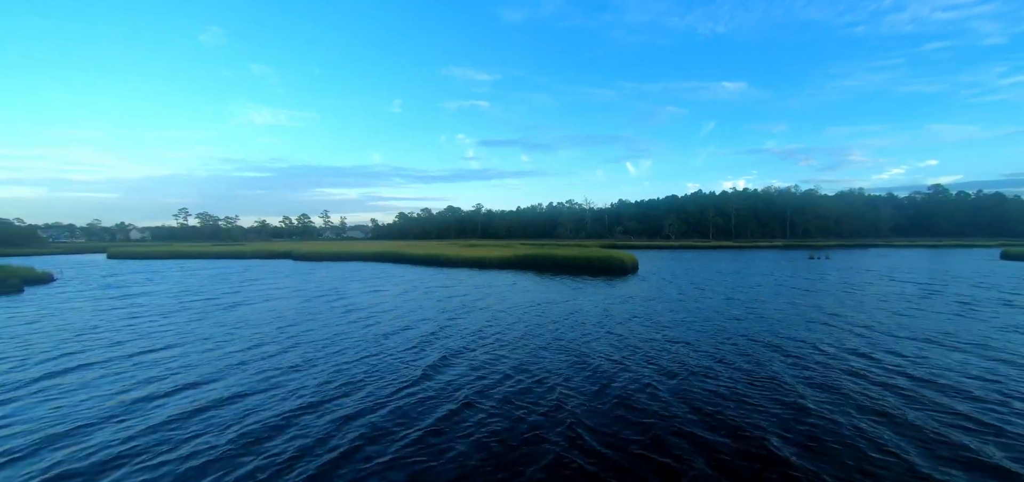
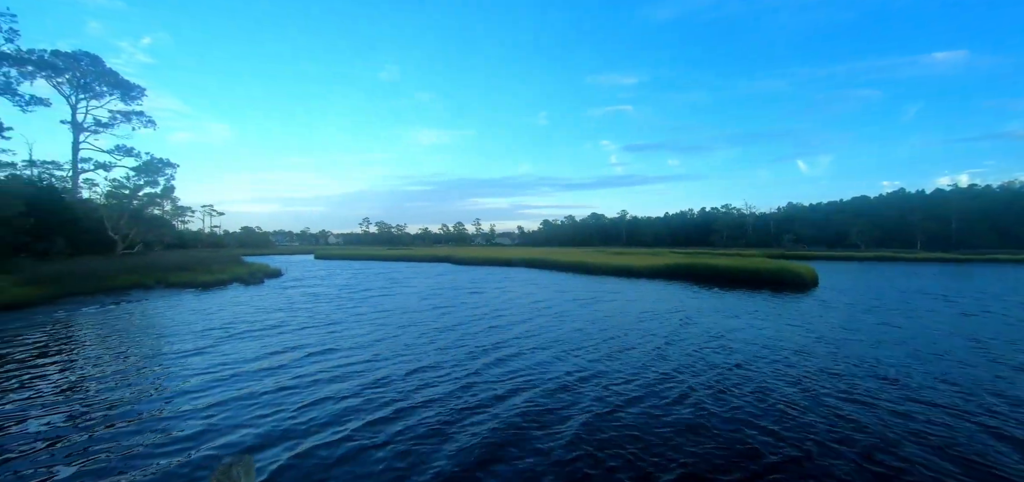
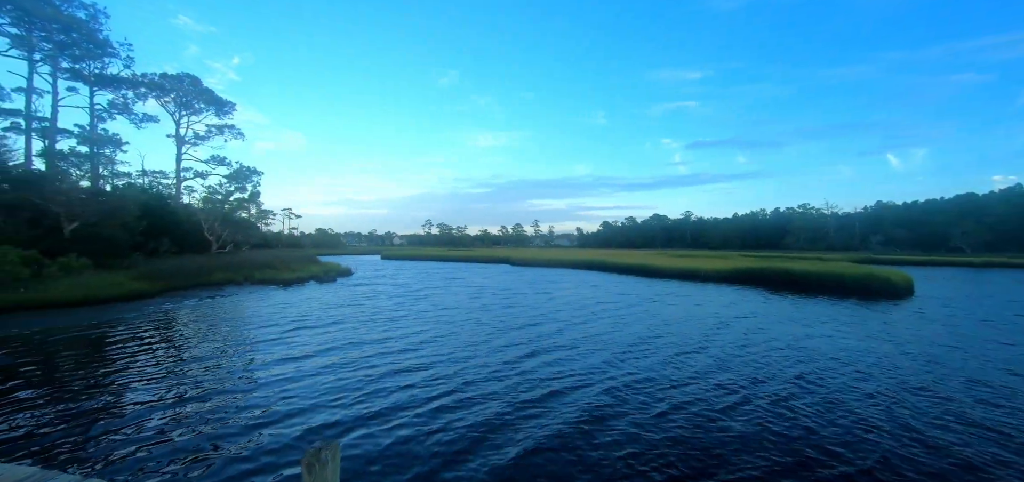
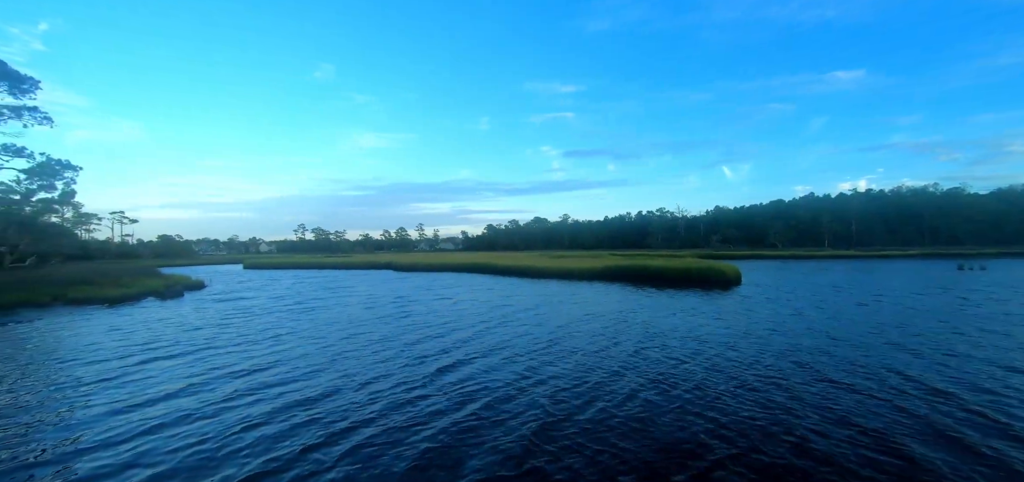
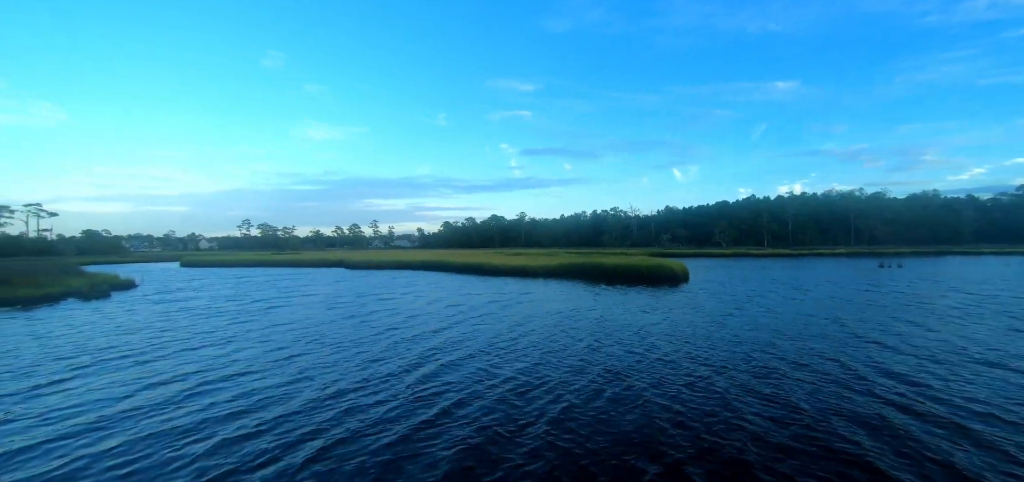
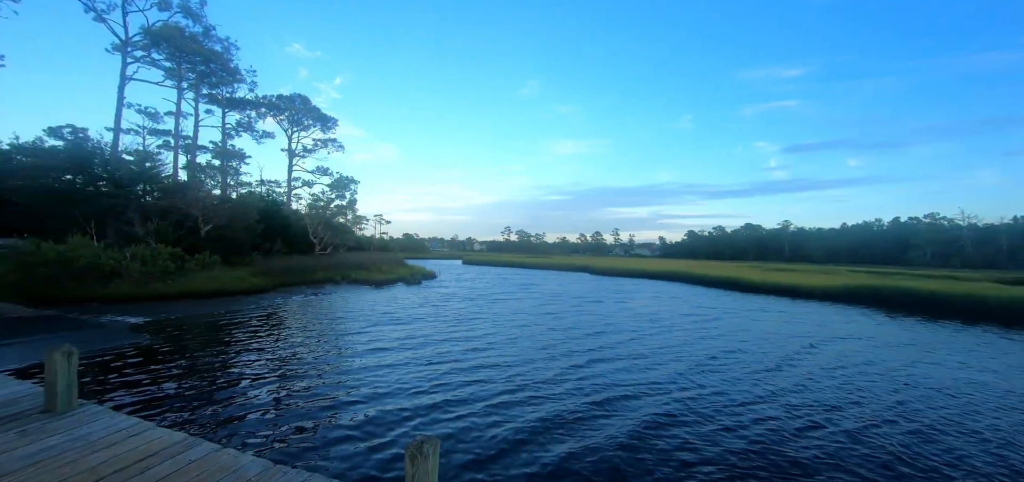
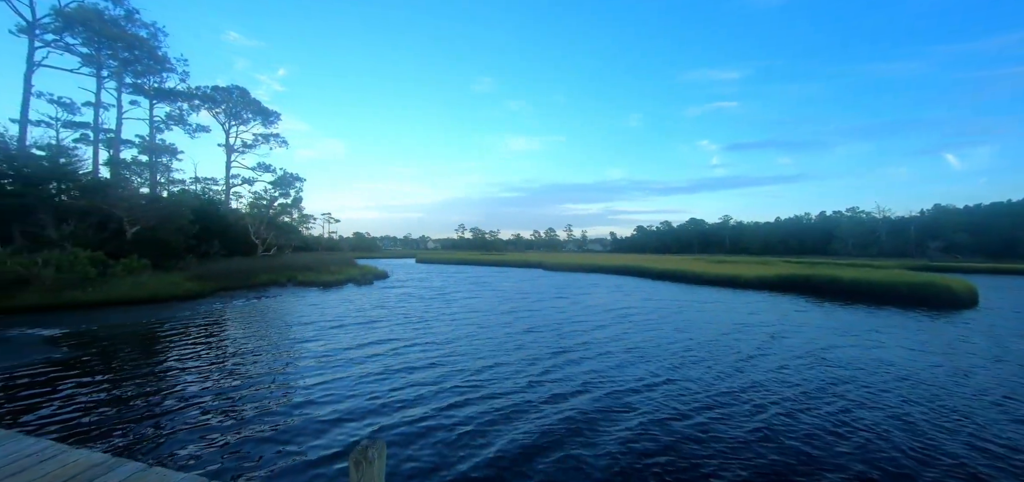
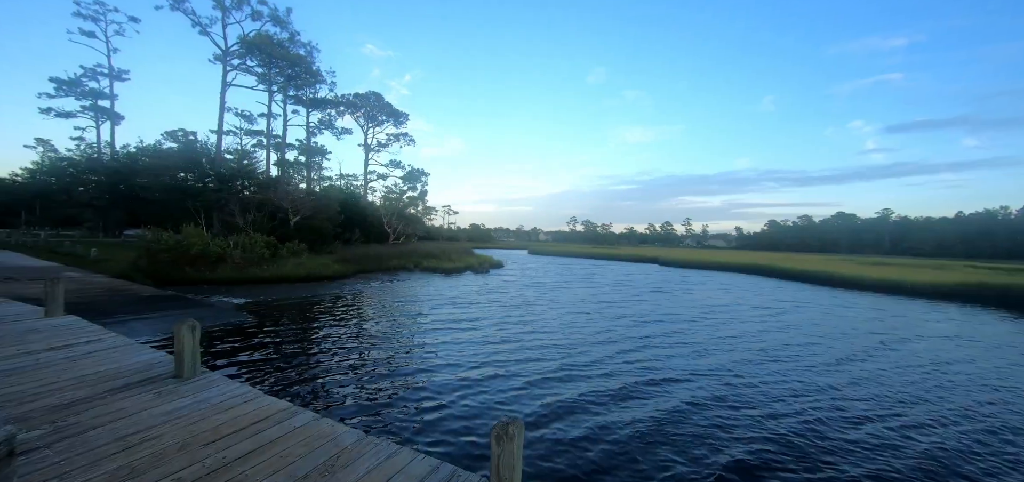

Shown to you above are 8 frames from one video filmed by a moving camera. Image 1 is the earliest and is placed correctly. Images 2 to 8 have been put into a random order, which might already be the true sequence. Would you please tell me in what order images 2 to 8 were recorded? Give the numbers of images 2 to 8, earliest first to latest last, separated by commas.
5, 4, 2, 3, 7, 6, 8
